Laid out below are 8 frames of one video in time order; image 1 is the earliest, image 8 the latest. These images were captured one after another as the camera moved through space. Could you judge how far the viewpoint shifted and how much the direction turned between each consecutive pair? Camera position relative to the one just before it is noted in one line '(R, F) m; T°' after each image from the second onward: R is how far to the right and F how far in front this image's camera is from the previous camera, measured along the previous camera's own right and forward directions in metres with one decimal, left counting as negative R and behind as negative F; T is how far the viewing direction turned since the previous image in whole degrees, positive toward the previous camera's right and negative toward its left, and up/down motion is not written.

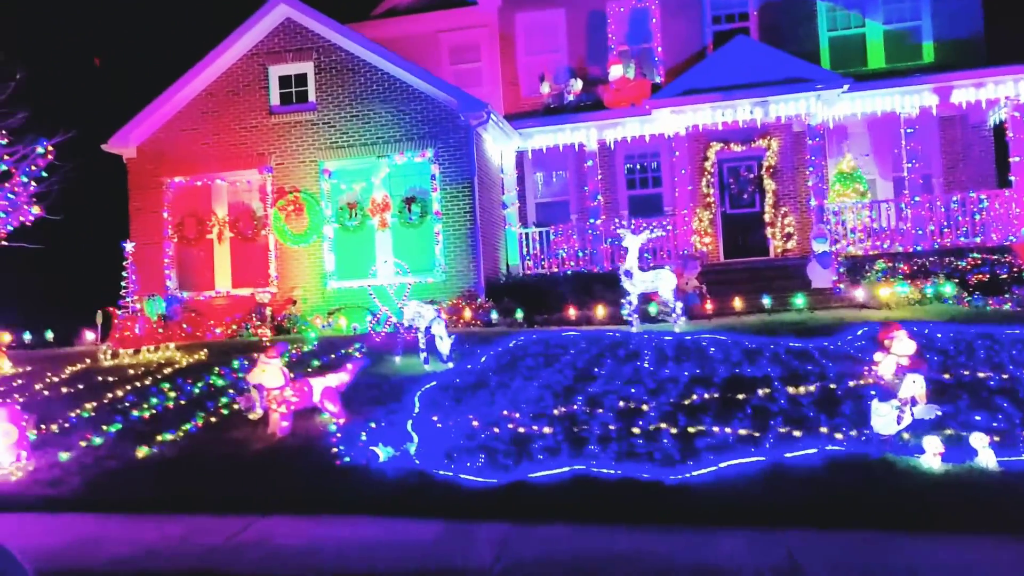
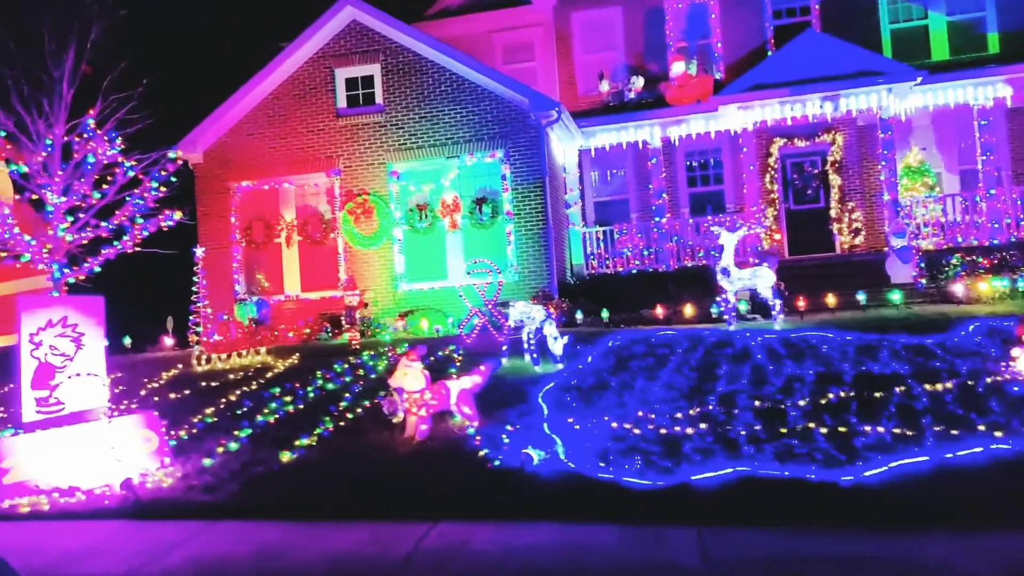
(-0.9, +0.1) m; -1°
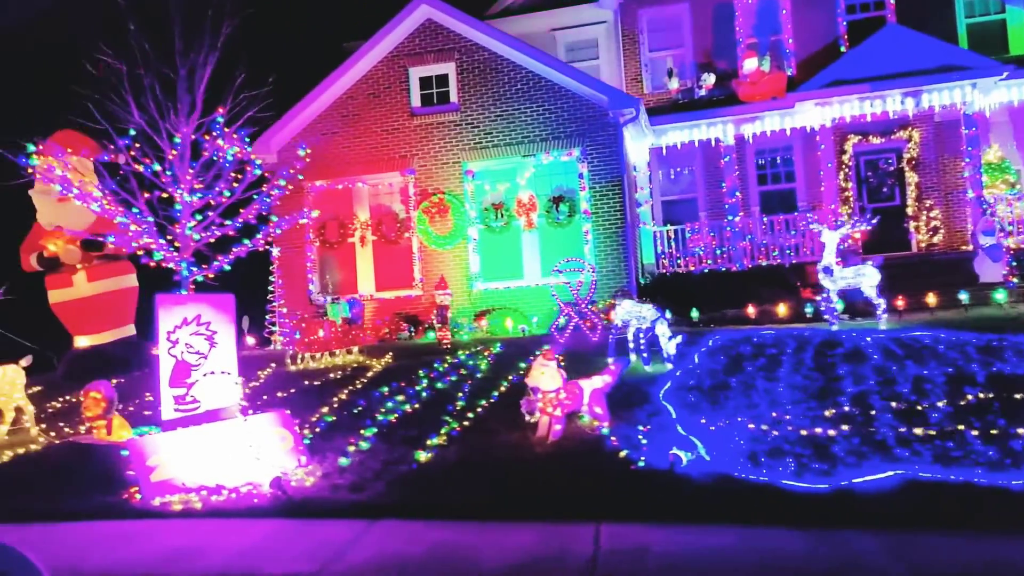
(-0.7, +0.1) m; -2°
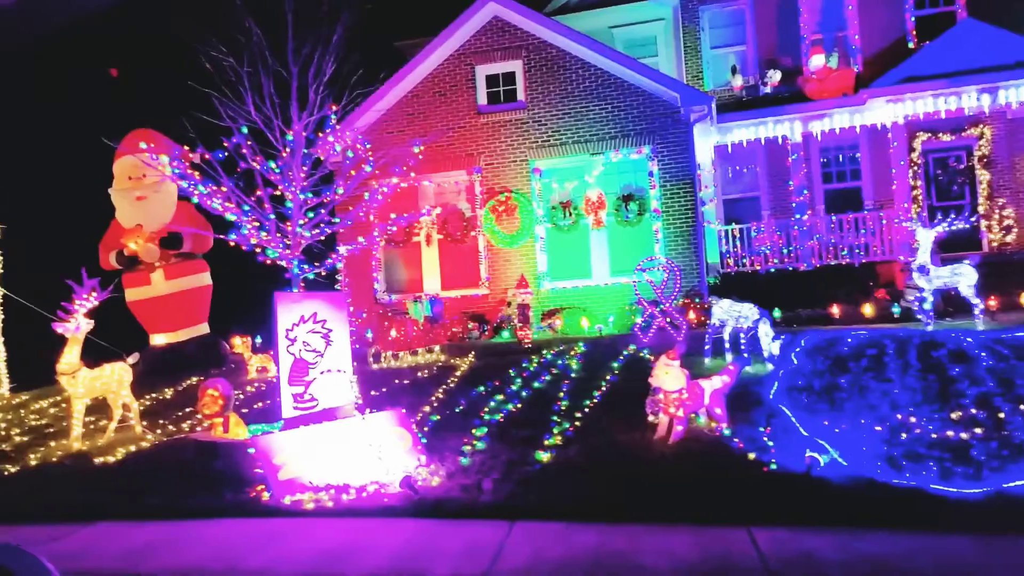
(-0.6, +0.1) m; -2°
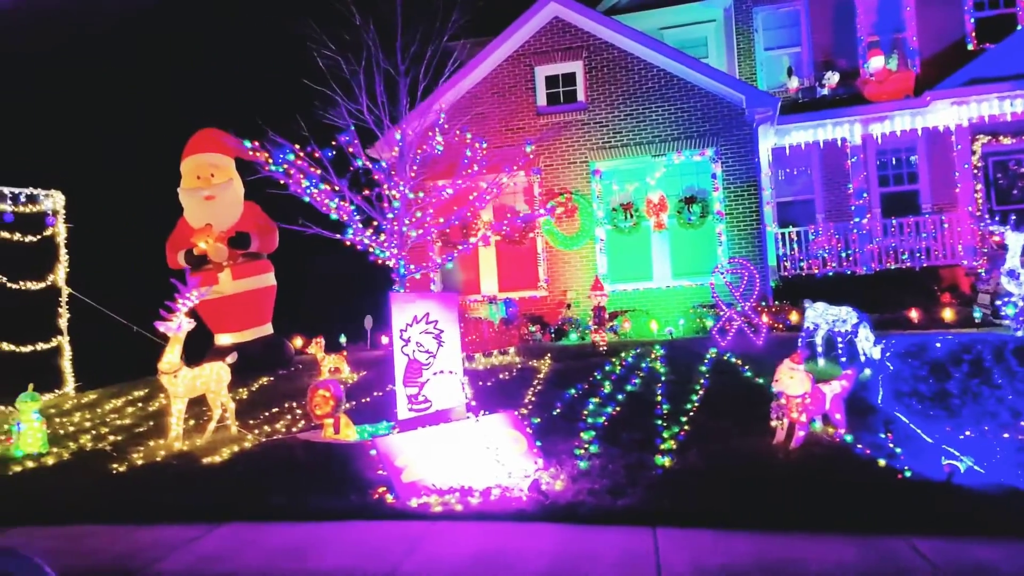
(-0.7, +0.1) m; -1°
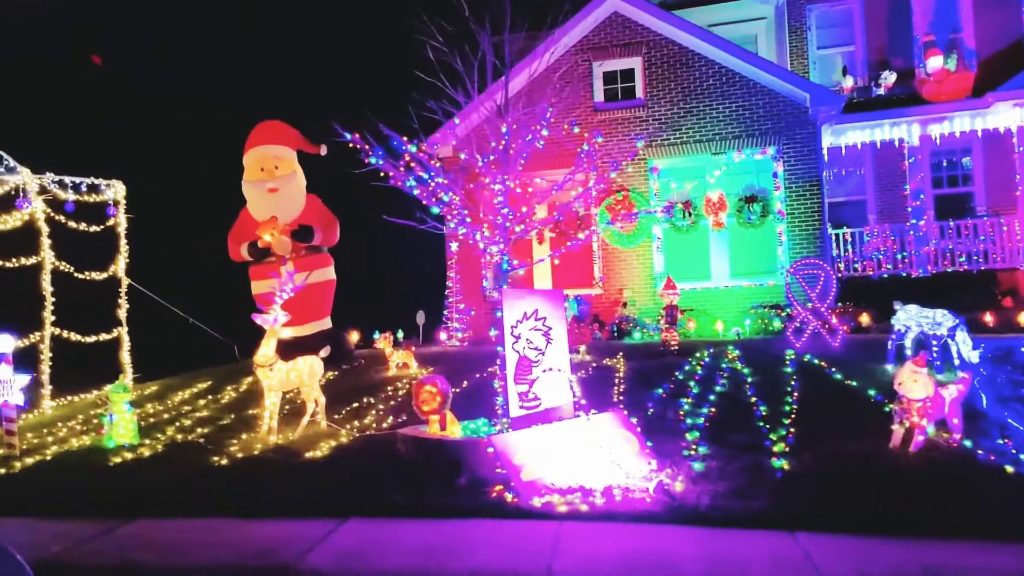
(-0.7, +0.1) m; -1°
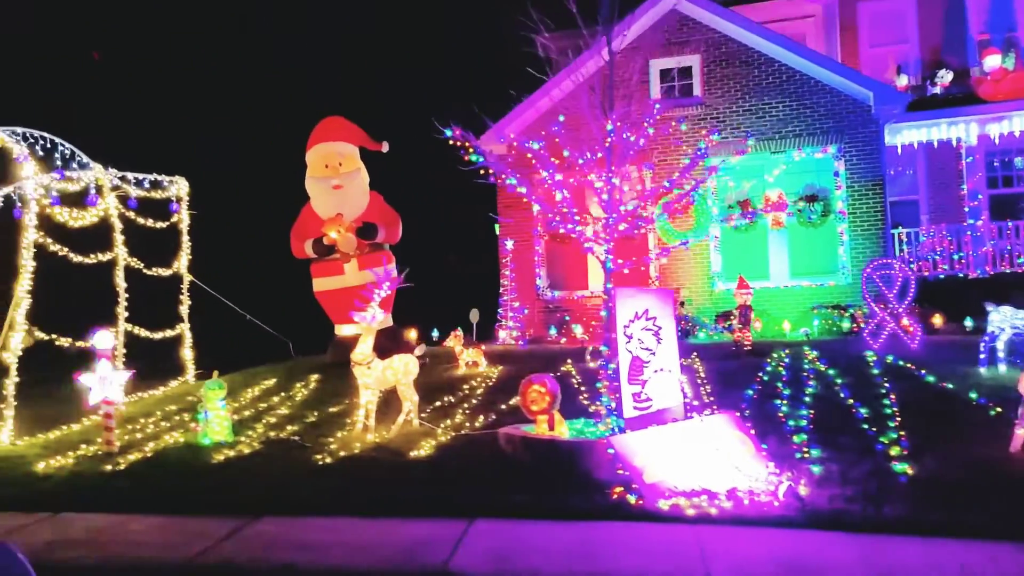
(-0.7, +0.1) m; -1°
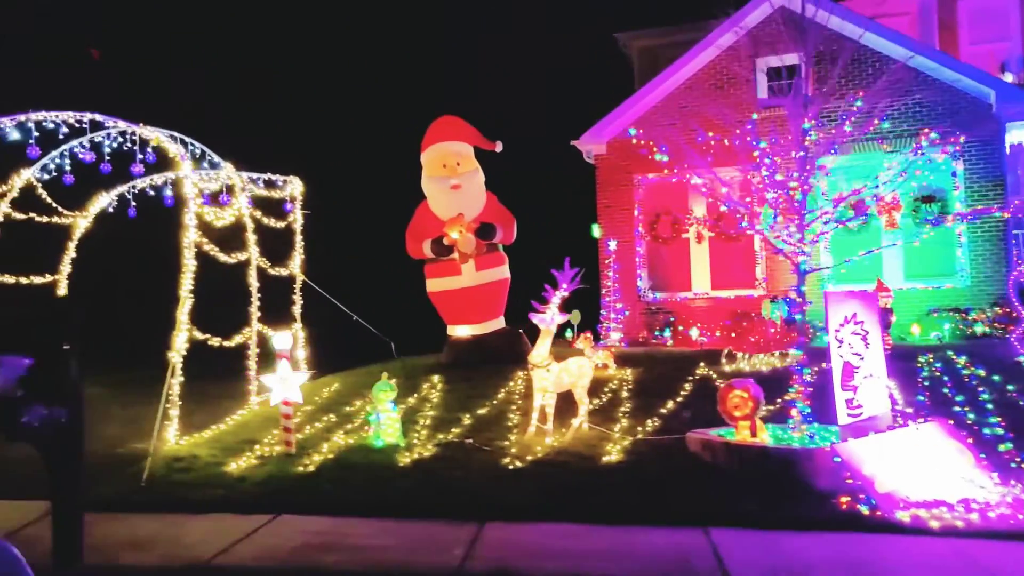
(-1.2, +0.1) m; -2°
